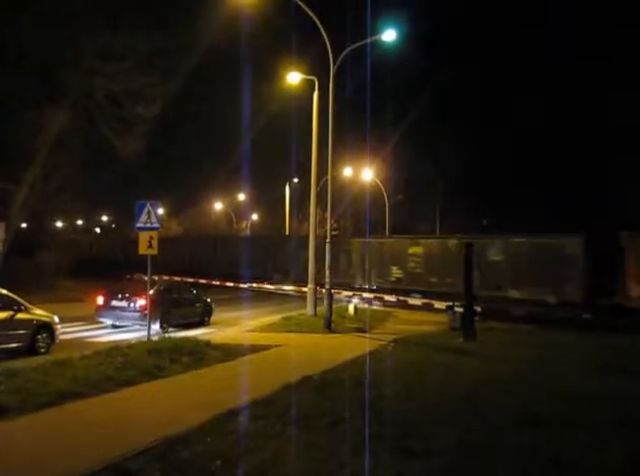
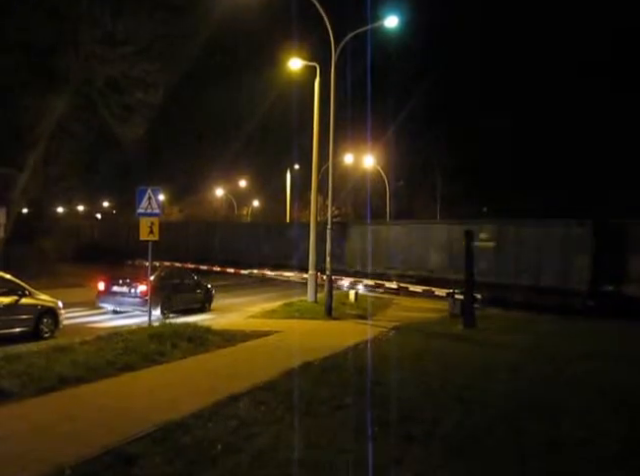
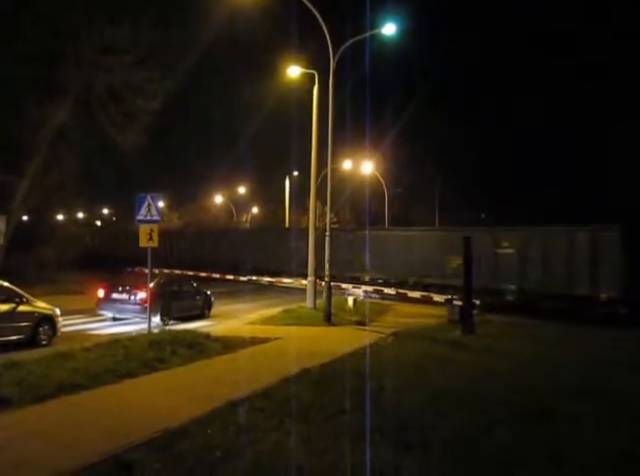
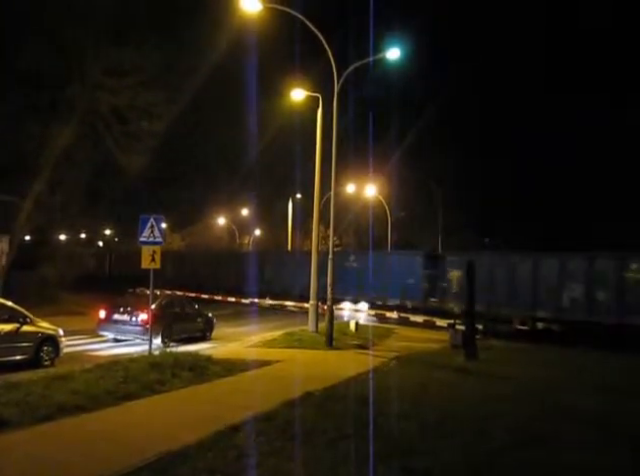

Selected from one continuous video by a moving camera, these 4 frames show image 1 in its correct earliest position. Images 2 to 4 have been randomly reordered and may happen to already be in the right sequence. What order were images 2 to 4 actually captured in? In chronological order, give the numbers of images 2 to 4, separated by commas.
3, 2, 4
